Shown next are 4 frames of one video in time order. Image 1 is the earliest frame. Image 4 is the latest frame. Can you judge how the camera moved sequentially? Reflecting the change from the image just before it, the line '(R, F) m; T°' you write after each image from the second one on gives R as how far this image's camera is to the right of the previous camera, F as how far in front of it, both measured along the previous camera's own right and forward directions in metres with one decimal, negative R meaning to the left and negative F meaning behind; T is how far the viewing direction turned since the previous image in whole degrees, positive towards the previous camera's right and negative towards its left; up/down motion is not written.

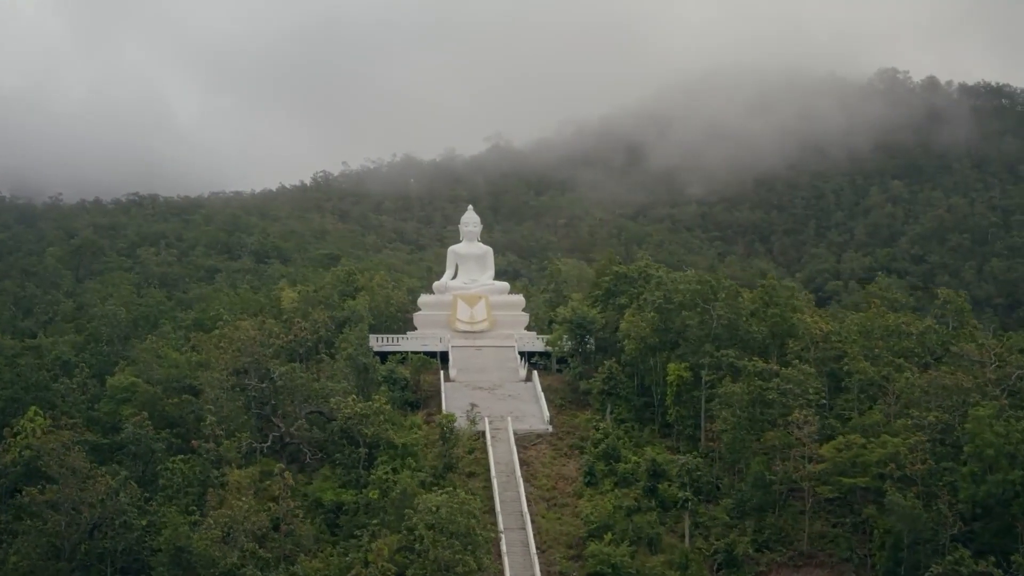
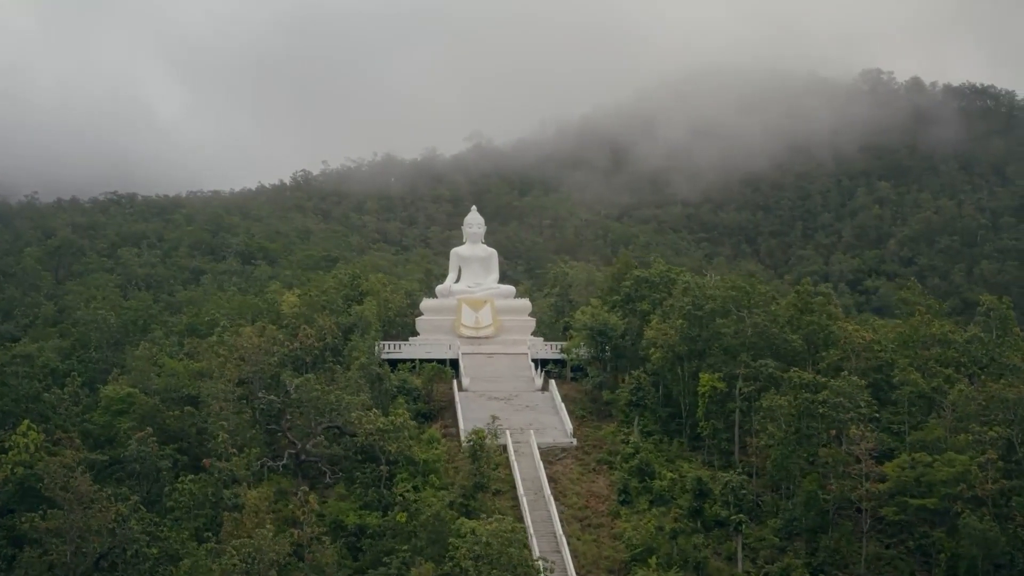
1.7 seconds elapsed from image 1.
(-1.2, +1.9) m; +1°
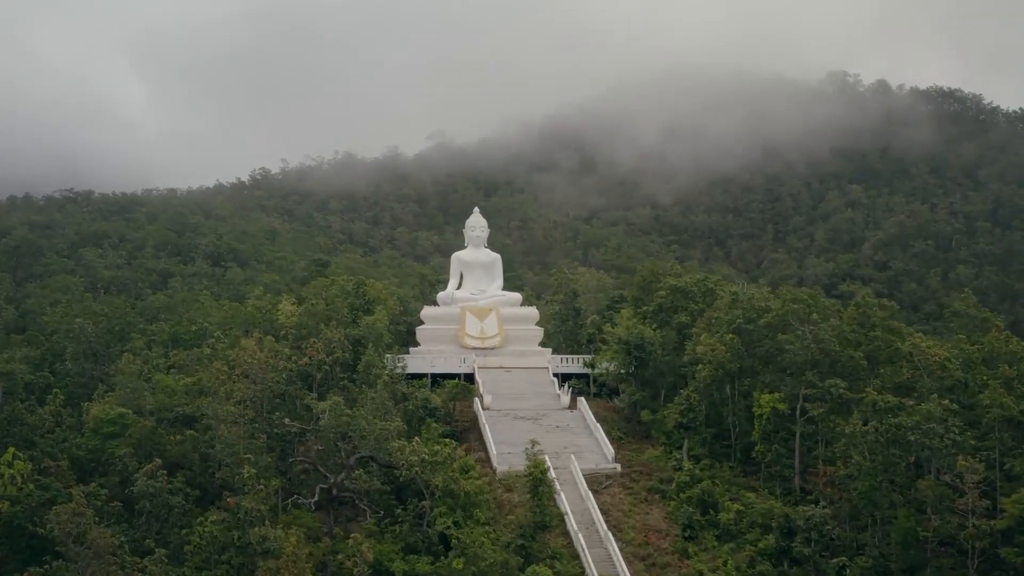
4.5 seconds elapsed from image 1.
(-2.0, +3.1) m; +2°
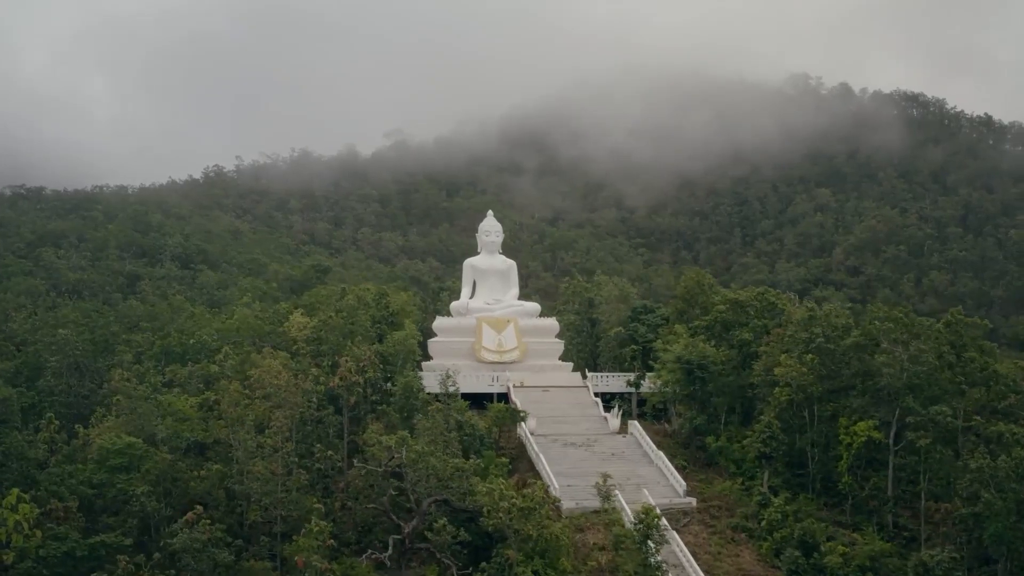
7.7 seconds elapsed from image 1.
(-2.4, +3.2) m; +3°
